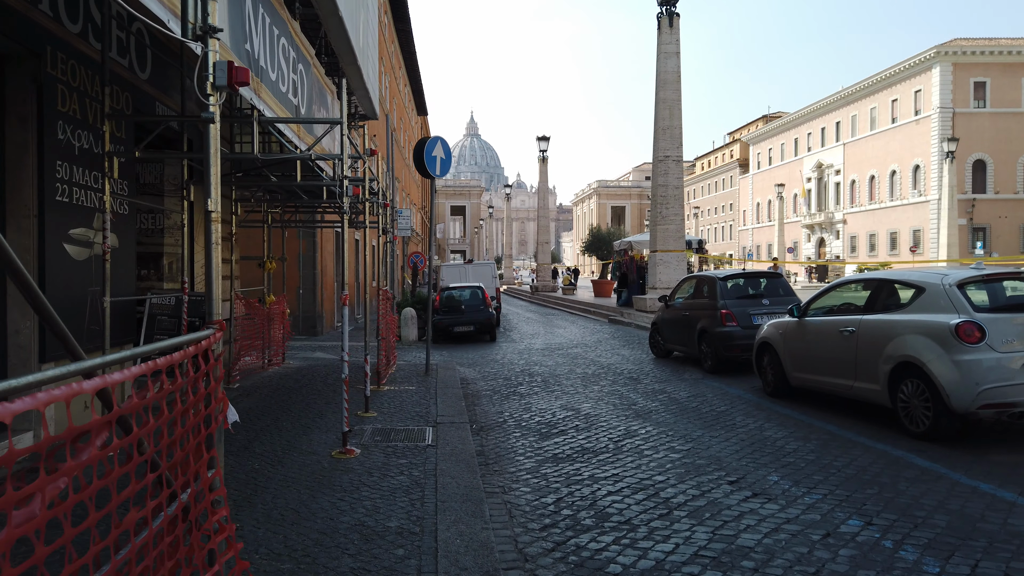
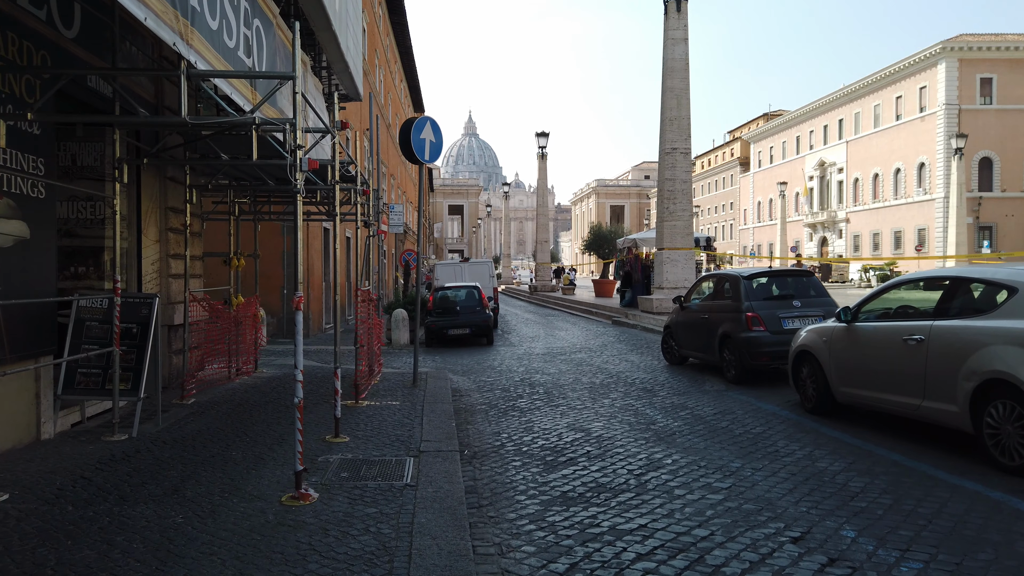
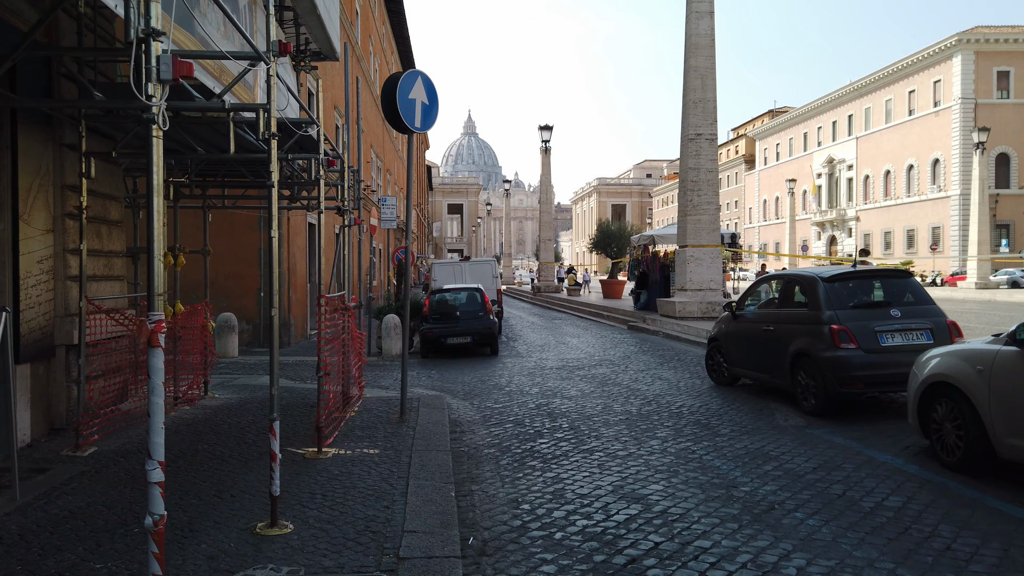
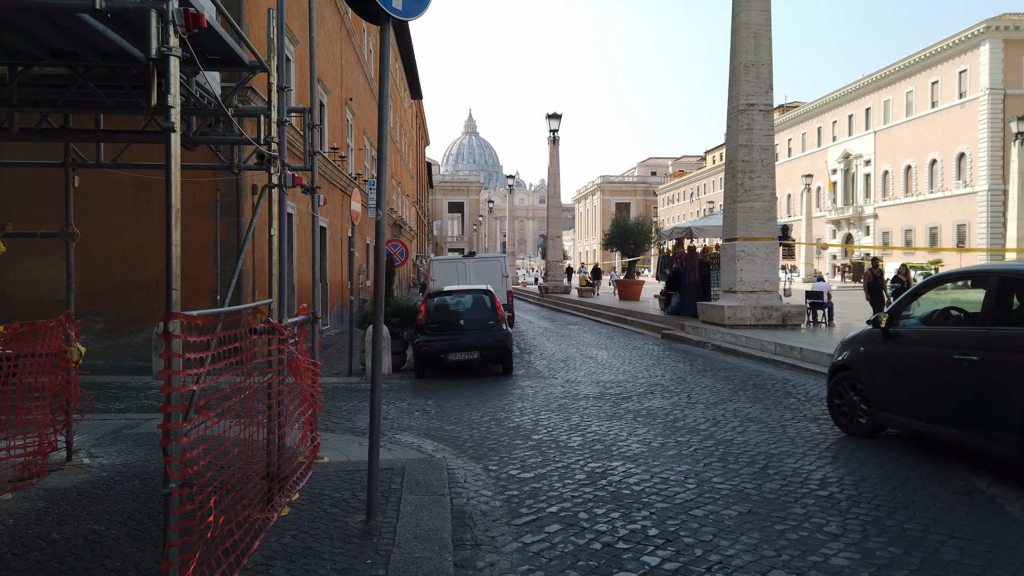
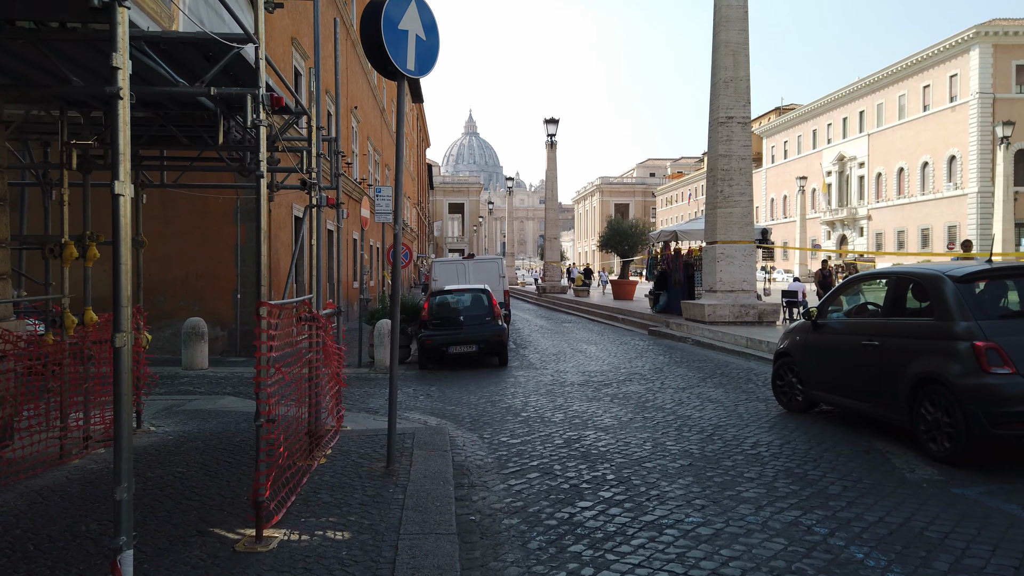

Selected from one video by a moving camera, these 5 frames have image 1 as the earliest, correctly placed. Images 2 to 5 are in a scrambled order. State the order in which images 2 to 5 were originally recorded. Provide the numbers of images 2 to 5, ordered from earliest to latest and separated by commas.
2, 3, 5, 4
